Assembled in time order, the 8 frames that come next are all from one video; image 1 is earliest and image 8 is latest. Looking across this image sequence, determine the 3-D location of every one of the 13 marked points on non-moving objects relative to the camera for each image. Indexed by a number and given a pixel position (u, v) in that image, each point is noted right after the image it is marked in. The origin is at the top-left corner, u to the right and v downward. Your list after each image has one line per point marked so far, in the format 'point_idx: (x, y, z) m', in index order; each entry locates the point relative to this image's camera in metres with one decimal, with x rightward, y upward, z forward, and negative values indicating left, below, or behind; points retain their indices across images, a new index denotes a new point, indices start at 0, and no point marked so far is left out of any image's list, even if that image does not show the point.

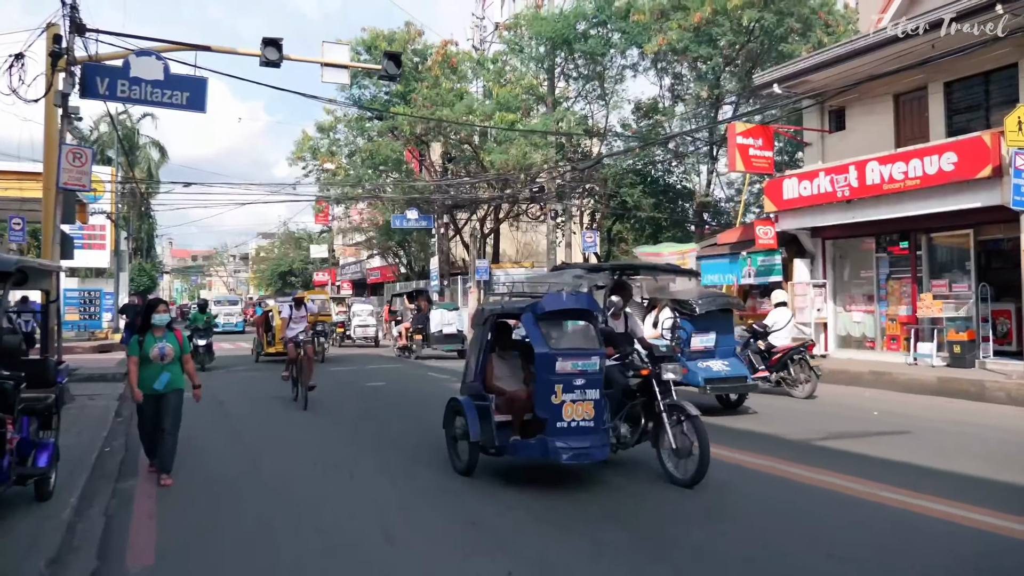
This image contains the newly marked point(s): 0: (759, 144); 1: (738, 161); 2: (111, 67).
0: (+5.2, +3.0, +17.7) m
1: (+4.7, +2.6, +17.4) m
2: (-6.4, +3.5, +13.4) m
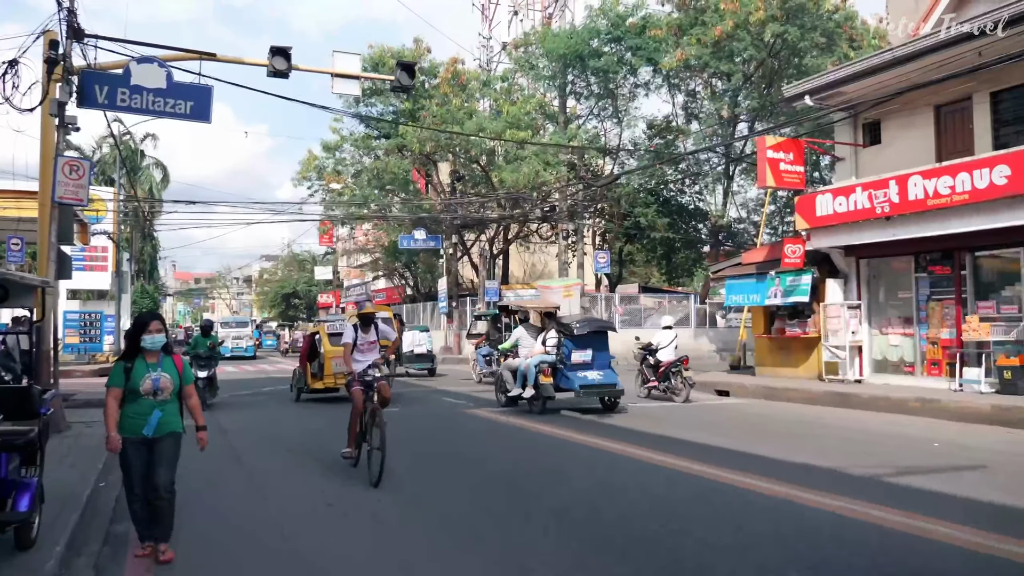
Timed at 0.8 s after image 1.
0: (+5.6, +2.6, +16.9) m
1: (+5.0, +2.2, +16.6) m
2: (-6.0, +3.2, +12.7) m
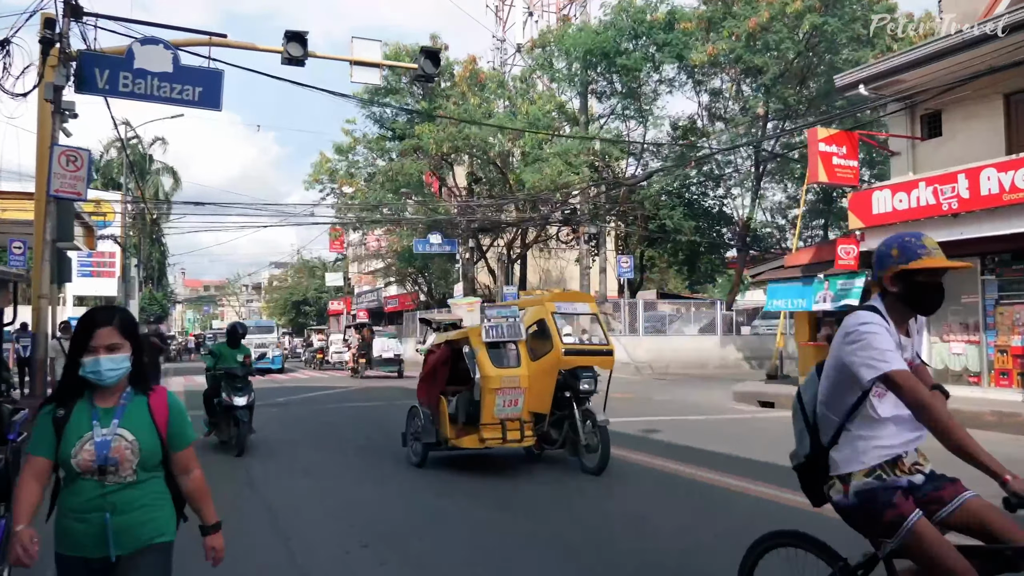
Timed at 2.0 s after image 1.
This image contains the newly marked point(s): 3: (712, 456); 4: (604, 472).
0: (+6.1, +2.5, +15.6) m
1: (+5.6, +2.1, +15.4) m
2: (-5.5, +3.2, +11.6) m
3: (+2.7, -2.3, +11.2) m
4: (+1.2, -2.3, +10.3) m
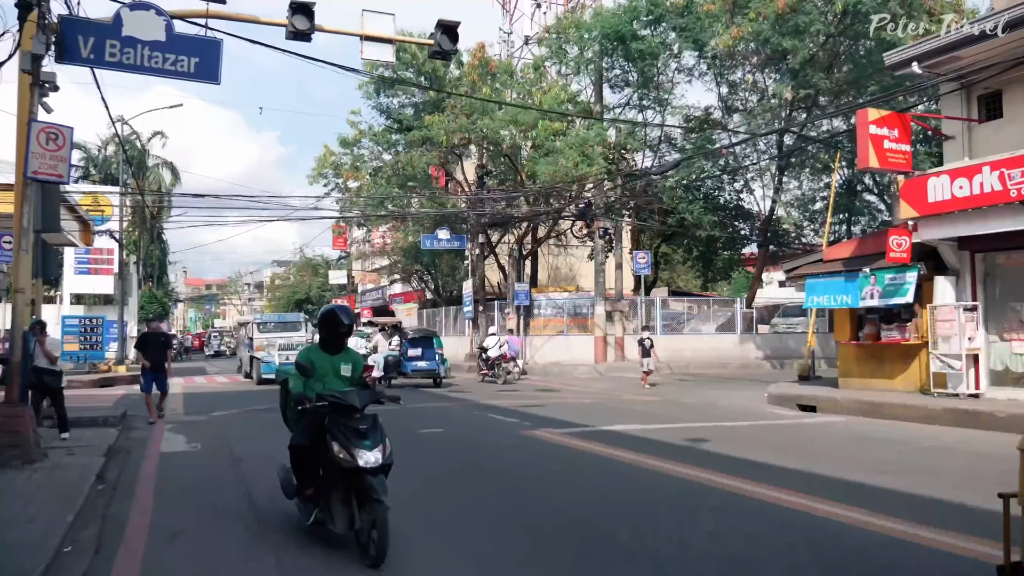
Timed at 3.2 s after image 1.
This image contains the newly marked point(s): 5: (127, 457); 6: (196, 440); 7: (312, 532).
0: (+6.5, +2.6, +14.4) m
1: (+6.0, +2.2, +14.2) m
2: (-5.1, +3.3, +10.4) m
3: (+3.1, -2.2, +10.0) m
4: (+1.6, -2.2, +9.1) m
5: (-5.0, -2.2, +10.9) m
6: (-4.7, -2.4, +12.5) m
7: (-1.8, -2.2, +7.7) m
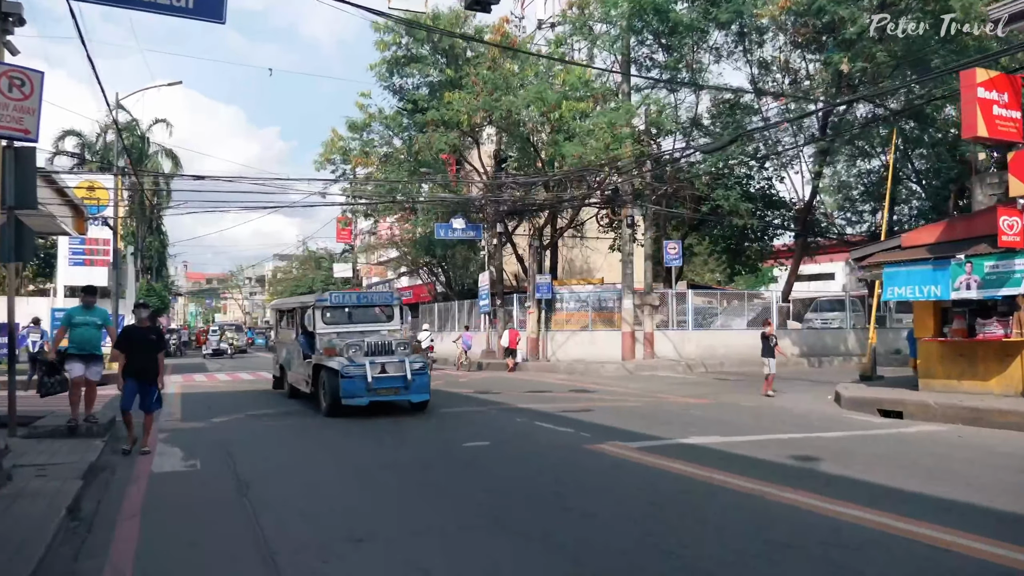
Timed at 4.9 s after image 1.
0: (+7.3, +2.8, +12.5) m
1: (+6.7, +2.4, +12.2) m
2: (-4.4, +3.4, +8.4) m
3: (+3.8, -2.1, +8.1) m
4: (+2.3, -2.1, +7.2) m
5: (-4.3, -2.1, +9.0) m
6: (-4.0, -2.2, +10.6) m
7: (-1.1, -2.0, +5.8) m
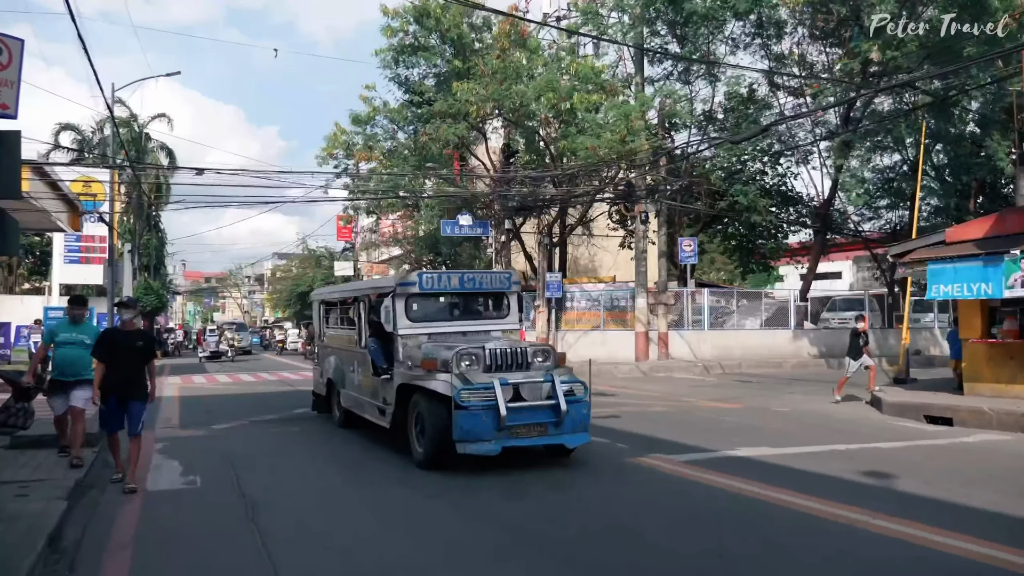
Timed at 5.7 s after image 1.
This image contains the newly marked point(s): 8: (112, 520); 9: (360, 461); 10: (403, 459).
0: (+7.6, +2.8, +11.6) m
1: (+7.1, +2.4, +11.3) m
2: (-4.0, +3.5, +7.5) m
3: (+4.1, -2.0, +7.2) m
4: (+2.7, -2.0, +6.3) m
5: (-4.0, -2.0, +8.1) m
6: (-3.6, -2.1, +9.7) m
7: (-0.8, -2.0, +4.9) m
8: (-3.6, -2.0, +7.5) m
9: (-1.9, -2.1, +10.5) m
10: (-1.4, -2.1, +10.8) m
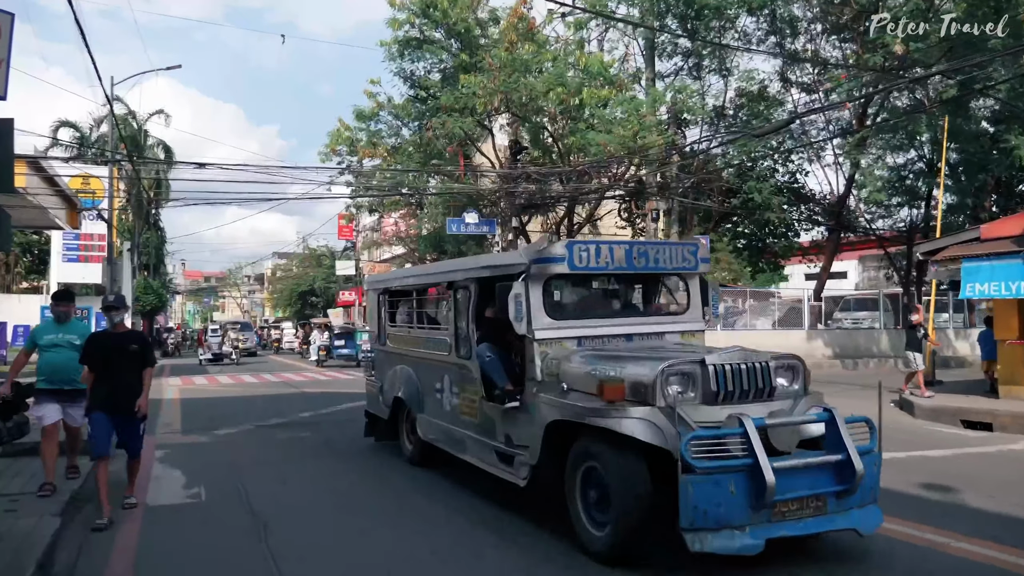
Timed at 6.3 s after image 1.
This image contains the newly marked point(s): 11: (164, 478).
0: (+7.9, +2.8, +11.0) m
1: (+7.4, +2.4, +10.7) m
2: (-3.7, +3.5, +6.9) m
3: (+4.4, -2.0, +6.6) m
4: (+2.9, -2.0, +5.7) m
5: (-3.7, -2.0, +7.5) m
6: (-3.4, -2.1, +9.1) m
7: (-0.5, -2.0, +4.3) m
8: (-3.3, -2.0, +6.9) m
9: (-1.6, -2.1, +9.9) m
10: (-1.1, -2.1, +10.2) m
11: (-4.0, -2.1, +9.6) m
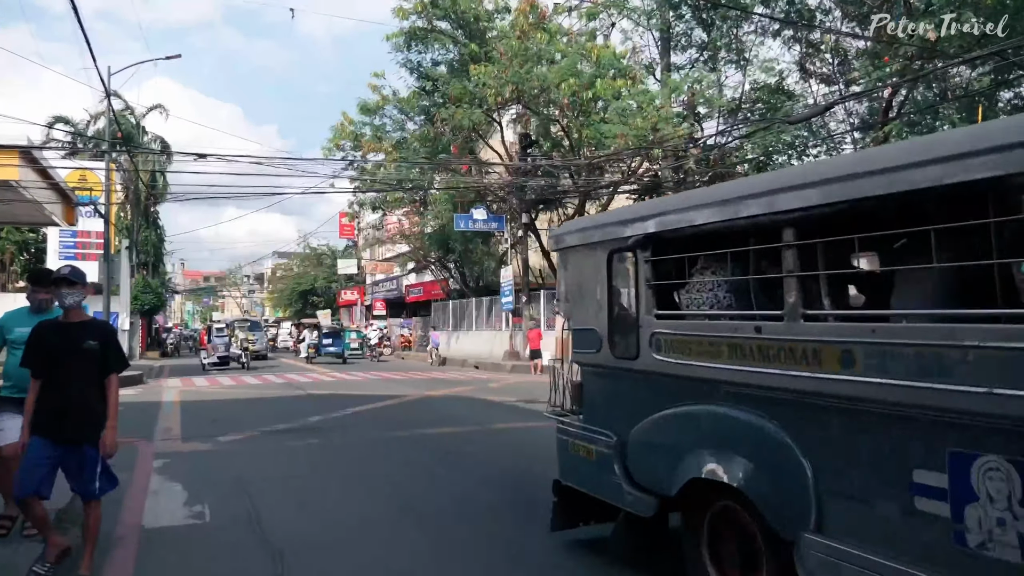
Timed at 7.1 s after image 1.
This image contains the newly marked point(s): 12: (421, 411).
0: (+8.2, +2.9, +10.1) m
1: (+7.7, +2.5, +9.8) m
2: (-3.4, +3.5, +6.0) m
3: (+4.8, -1.9, +5.7) m
4: (+3.3, -2.0, +4.8) m
5: (-3.3, -1.9, +6.6) m
6: (-3.0, -2.0, +8.2) m
7: (-0.1, -1.9, +3.4) m
8: (-3.0, -2.0, +6.0) m
9: (-1.3, -2.0, +9.0) m
10: (-0.8, -2.0, +9.3) m
11: (-3.6, -2.1, +8.7) m
12: (-1.7, -2.2, +15.4) m
